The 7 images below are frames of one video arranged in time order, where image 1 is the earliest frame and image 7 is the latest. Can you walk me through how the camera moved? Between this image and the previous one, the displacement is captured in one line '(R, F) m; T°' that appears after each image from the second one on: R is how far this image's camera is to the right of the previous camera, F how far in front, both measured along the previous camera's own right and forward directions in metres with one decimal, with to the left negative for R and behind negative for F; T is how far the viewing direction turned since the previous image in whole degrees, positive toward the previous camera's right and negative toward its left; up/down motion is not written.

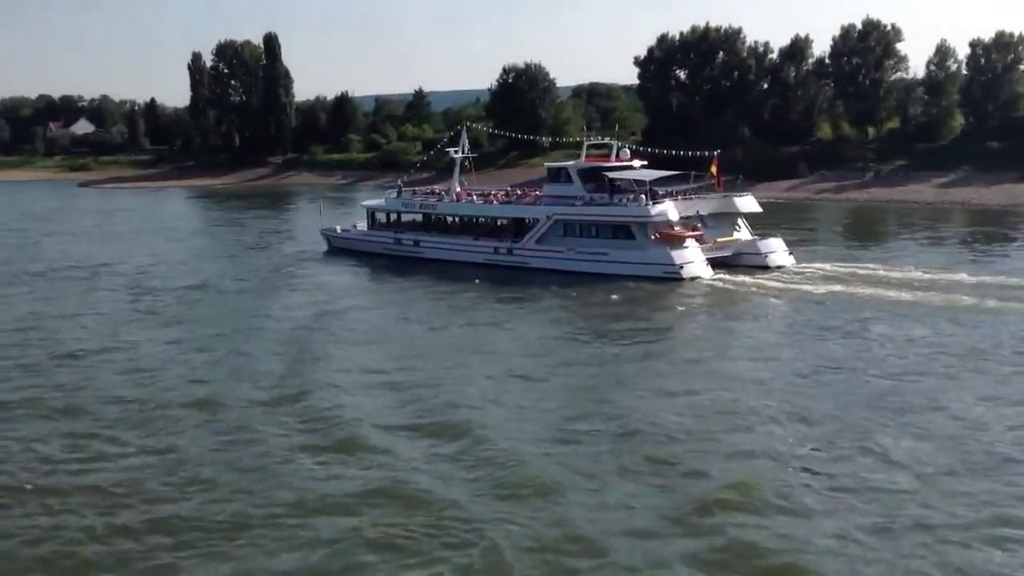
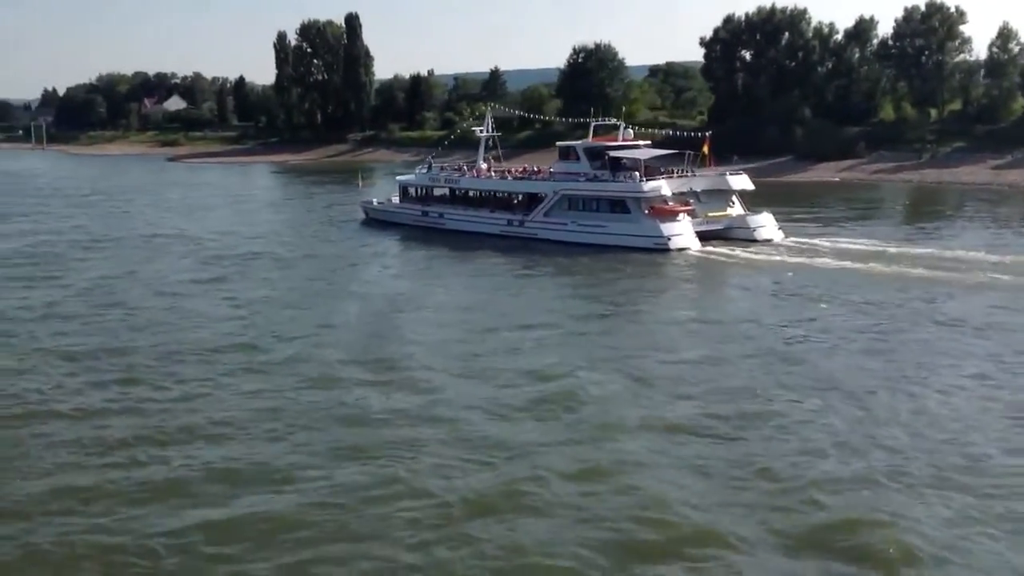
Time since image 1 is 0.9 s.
(+1.0, -1.4) m; -4°
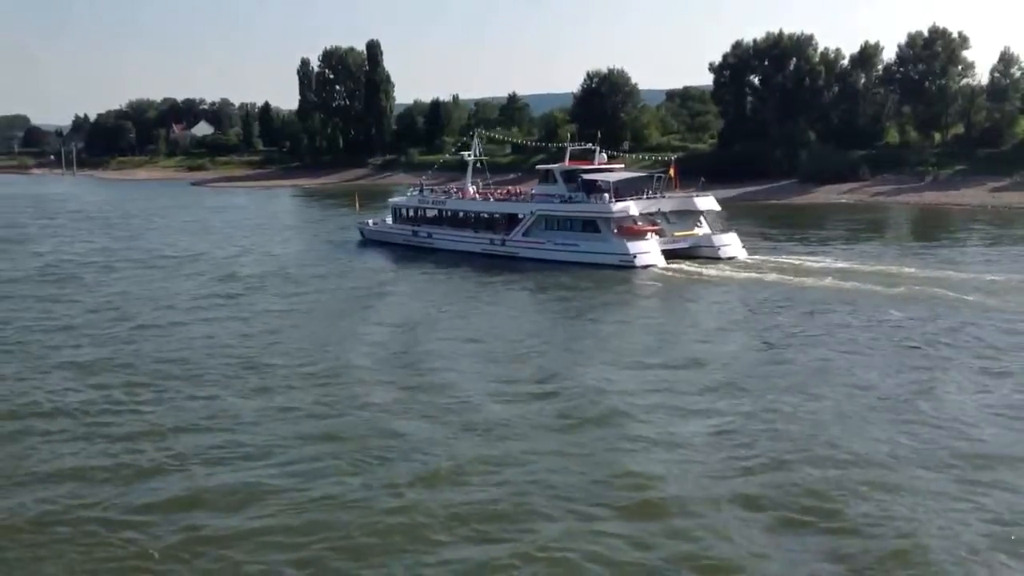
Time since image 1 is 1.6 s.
(+0.7, -1.0) m; -1°
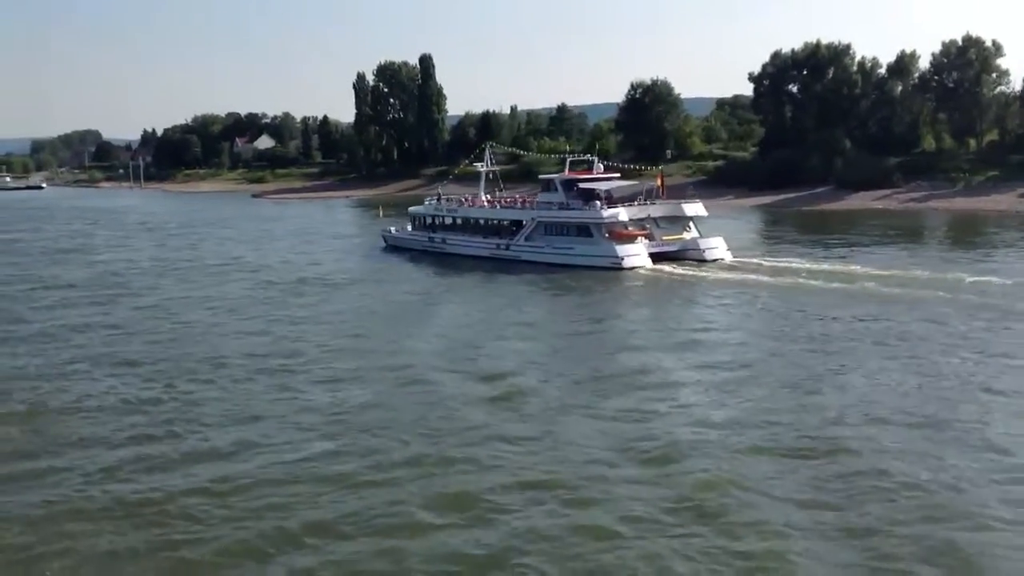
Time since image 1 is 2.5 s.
(+0.9, -1.5) m; -3°
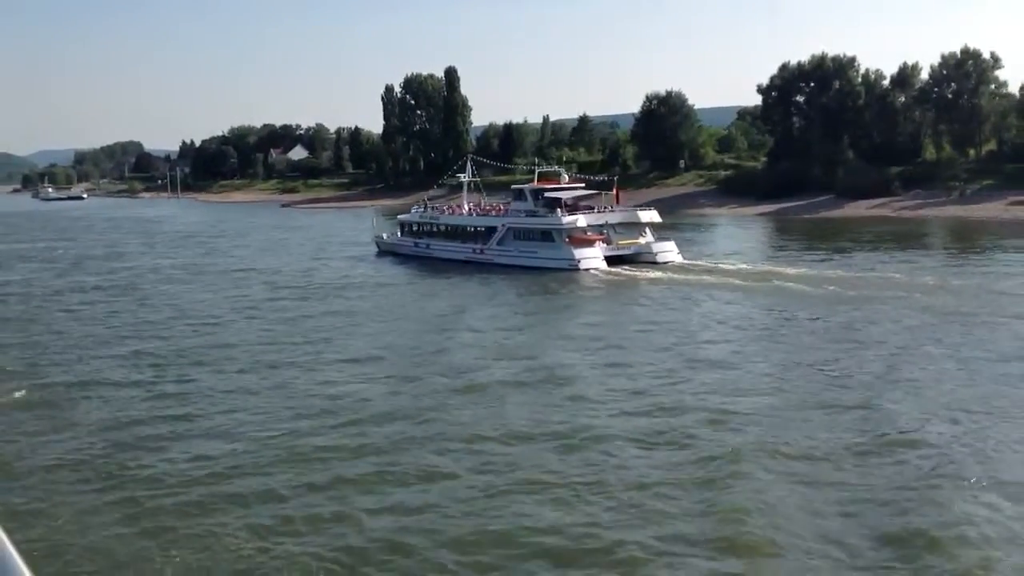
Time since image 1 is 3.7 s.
(+1.1, -1.8) m; -2°
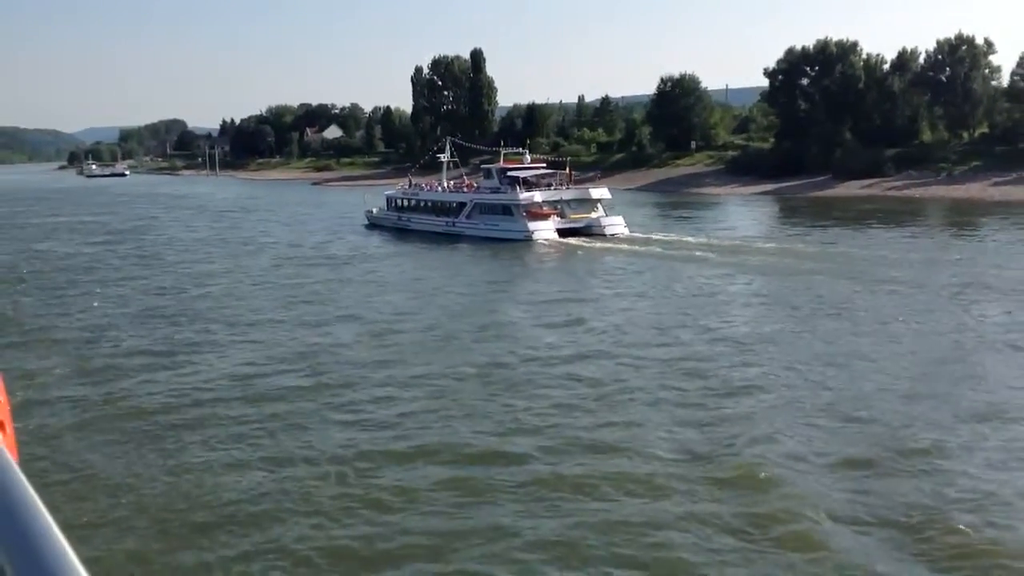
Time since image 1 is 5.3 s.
(+1.4, -2.4) m; -2°
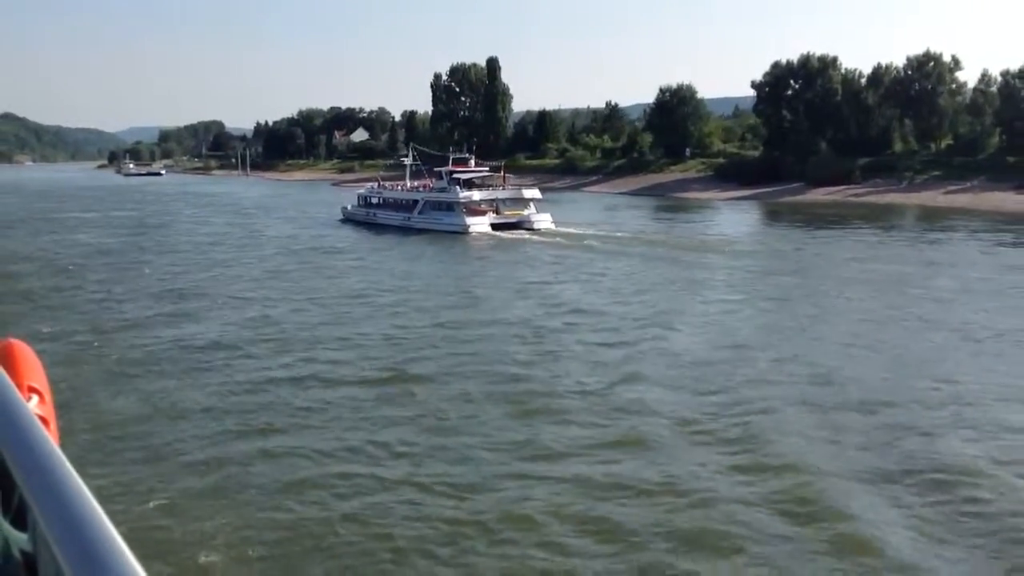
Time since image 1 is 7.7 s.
(+2.0, -3.6) m; -2°
